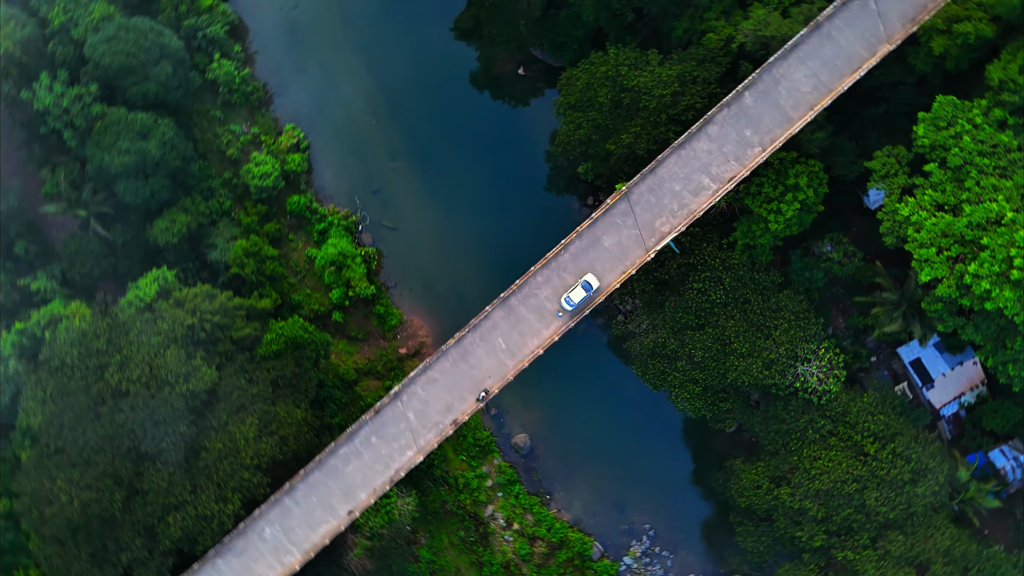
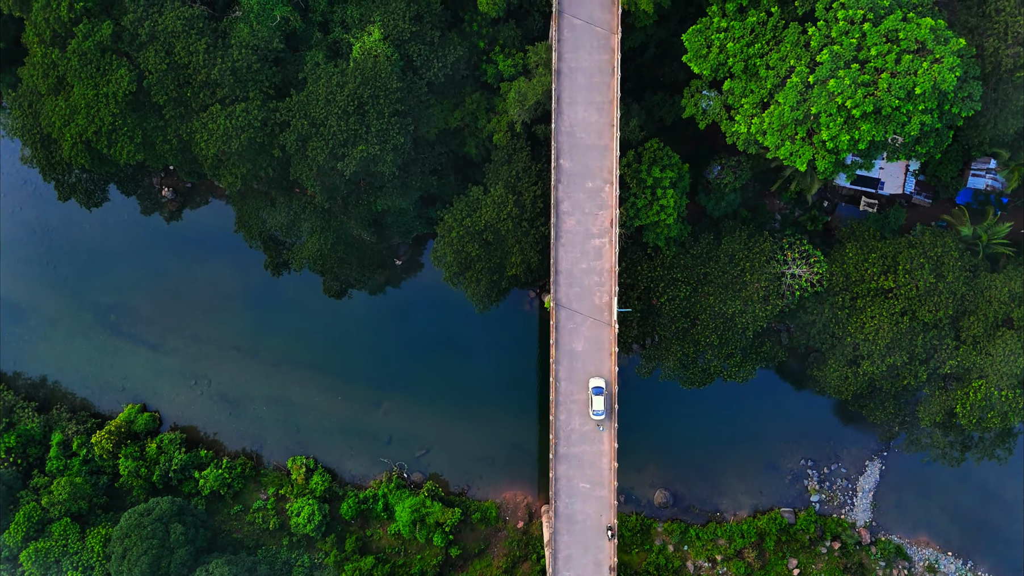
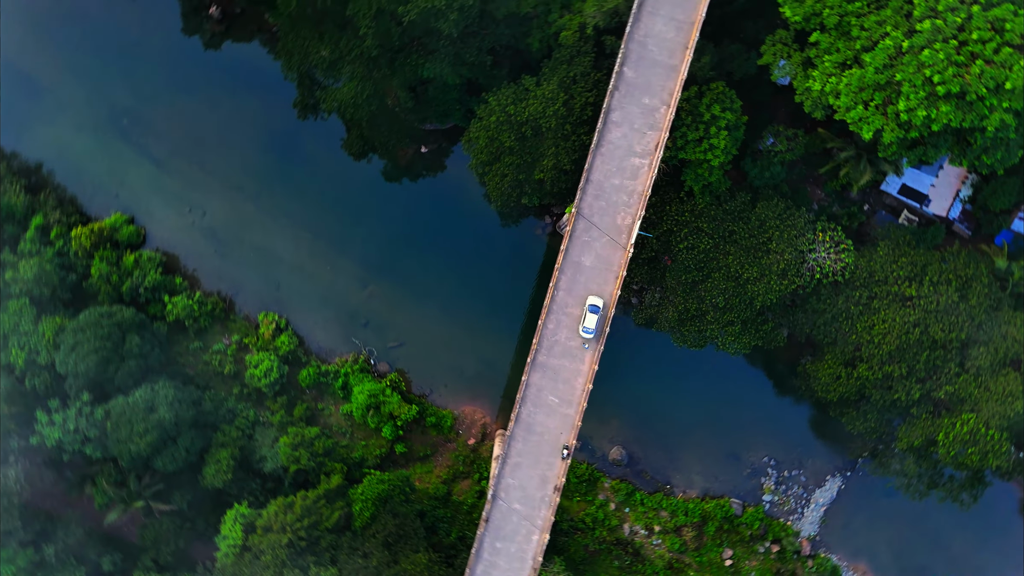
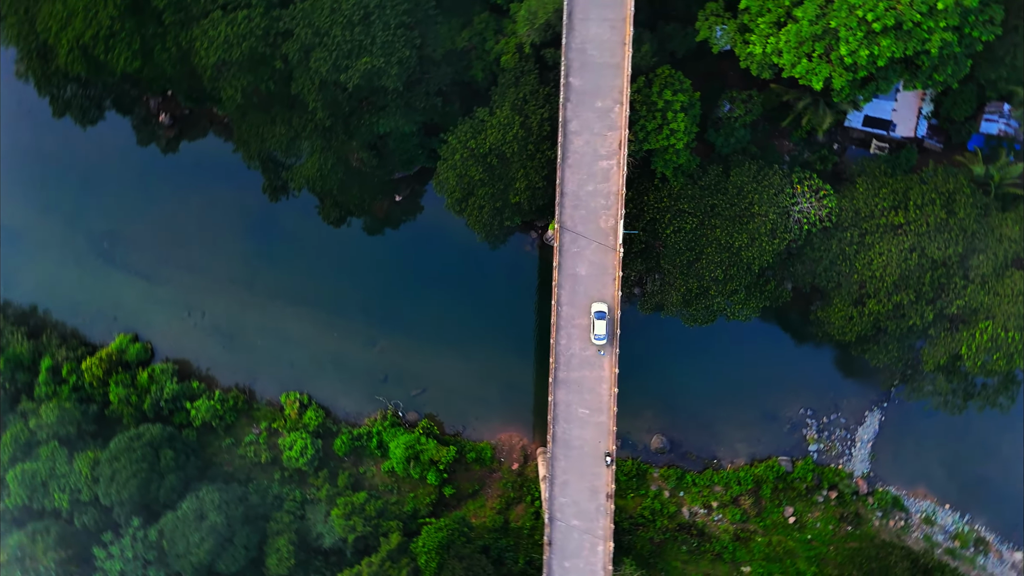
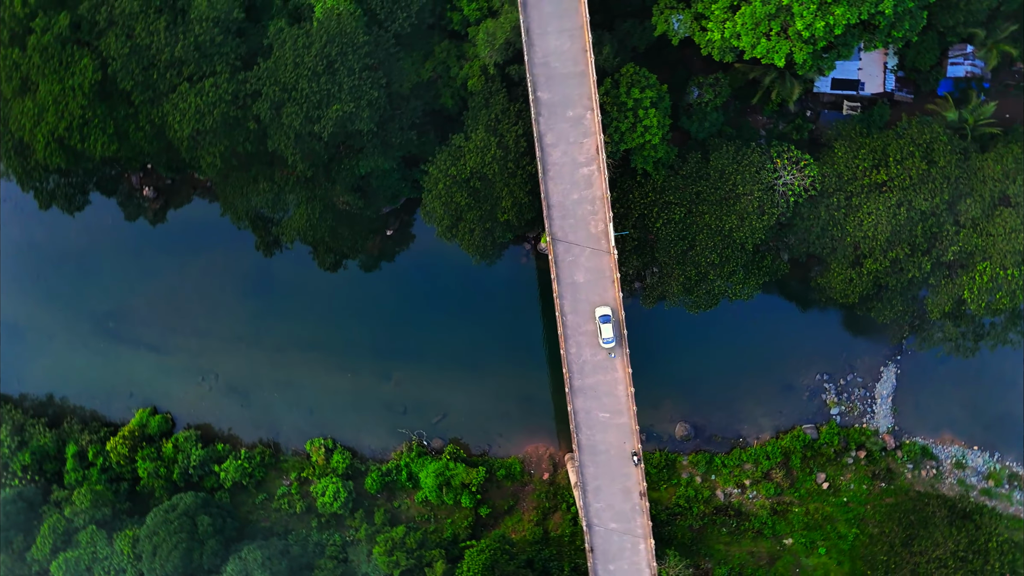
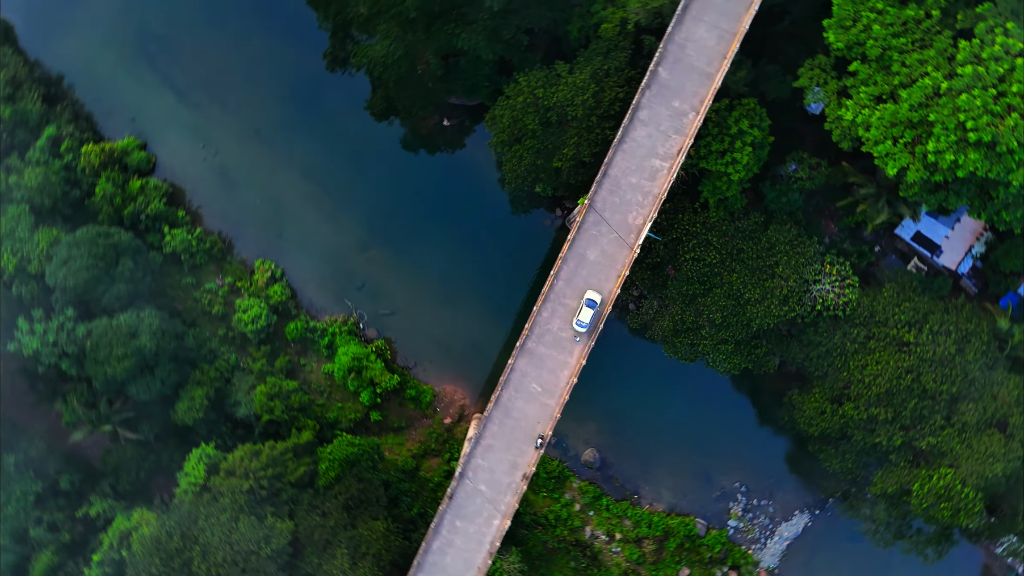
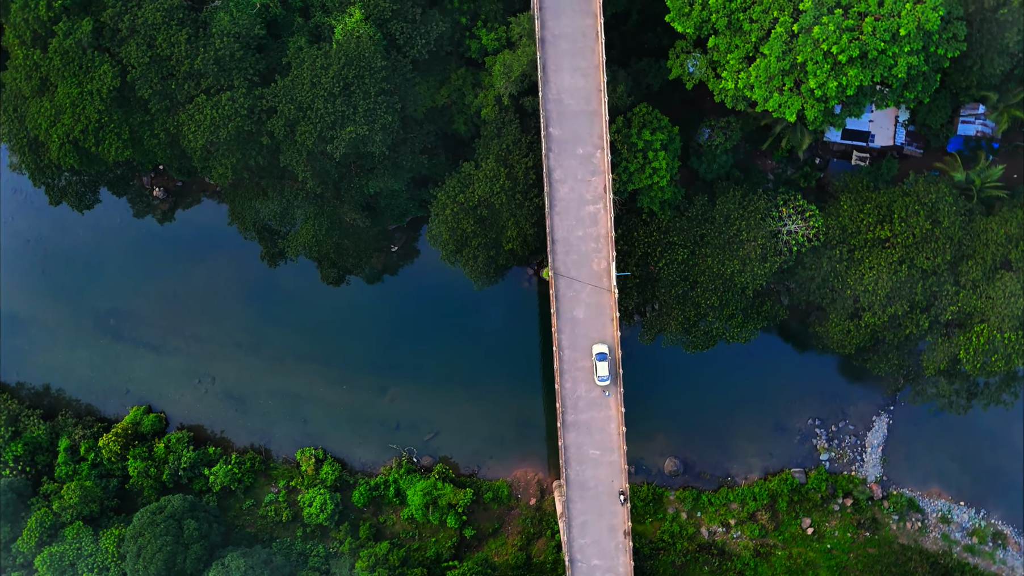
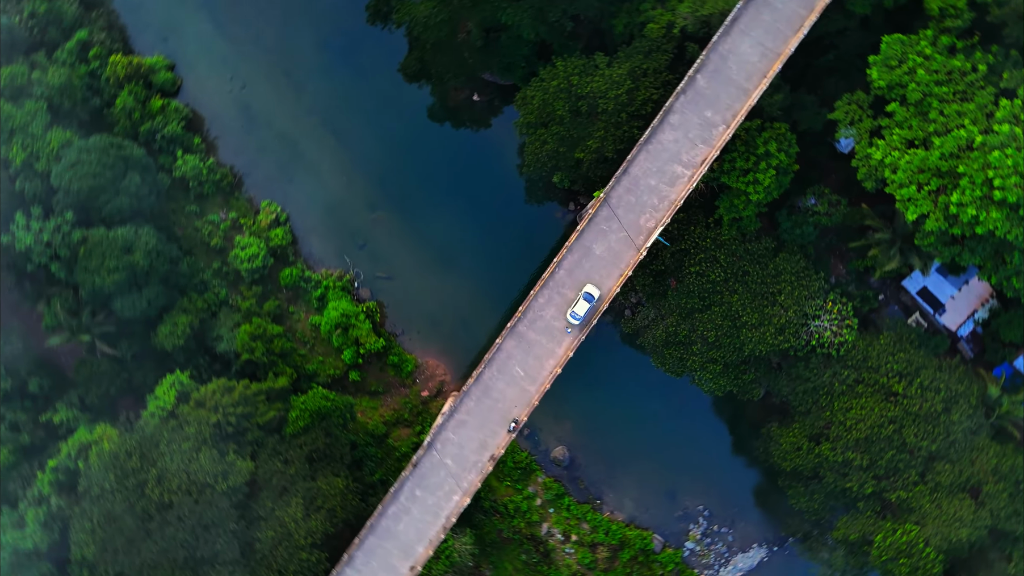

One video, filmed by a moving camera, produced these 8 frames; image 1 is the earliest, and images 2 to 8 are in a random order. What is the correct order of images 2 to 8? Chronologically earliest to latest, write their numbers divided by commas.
8, 6, 3, 4, 5, 7, 2
